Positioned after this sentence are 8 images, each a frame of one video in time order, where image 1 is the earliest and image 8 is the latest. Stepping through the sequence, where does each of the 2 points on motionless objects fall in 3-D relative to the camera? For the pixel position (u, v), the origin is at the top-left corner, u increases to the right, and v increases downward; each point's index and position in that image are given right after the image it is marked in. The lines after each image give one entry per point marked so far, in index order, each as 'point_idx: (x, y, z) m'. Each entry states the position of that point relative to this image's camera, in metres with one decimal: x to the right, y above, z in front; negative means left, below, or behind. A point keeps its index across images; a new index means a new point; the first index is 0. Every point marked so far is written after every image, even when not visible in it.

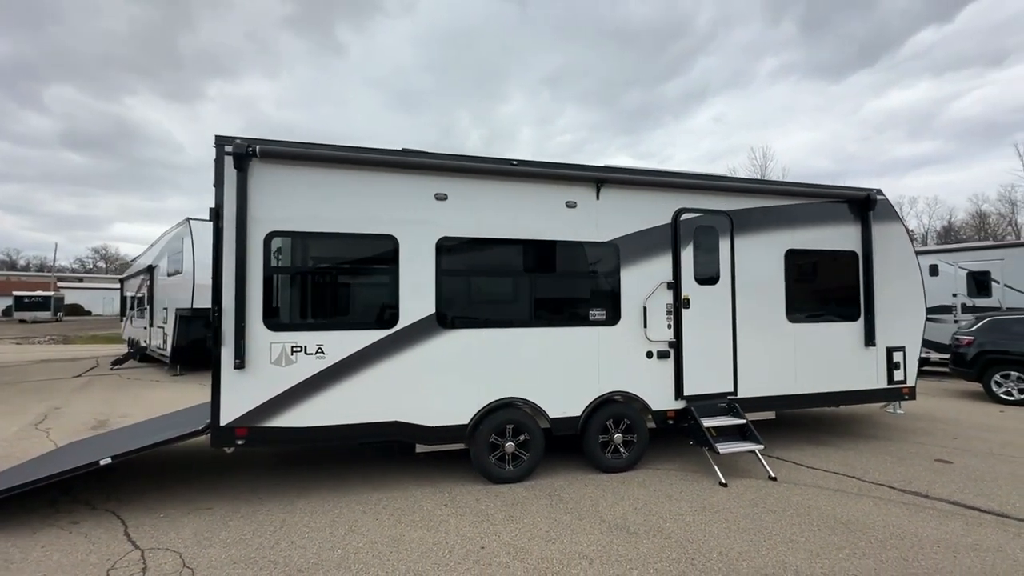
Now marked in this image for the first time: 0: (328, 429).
0: (-1.6, -1.3, +4.1) m
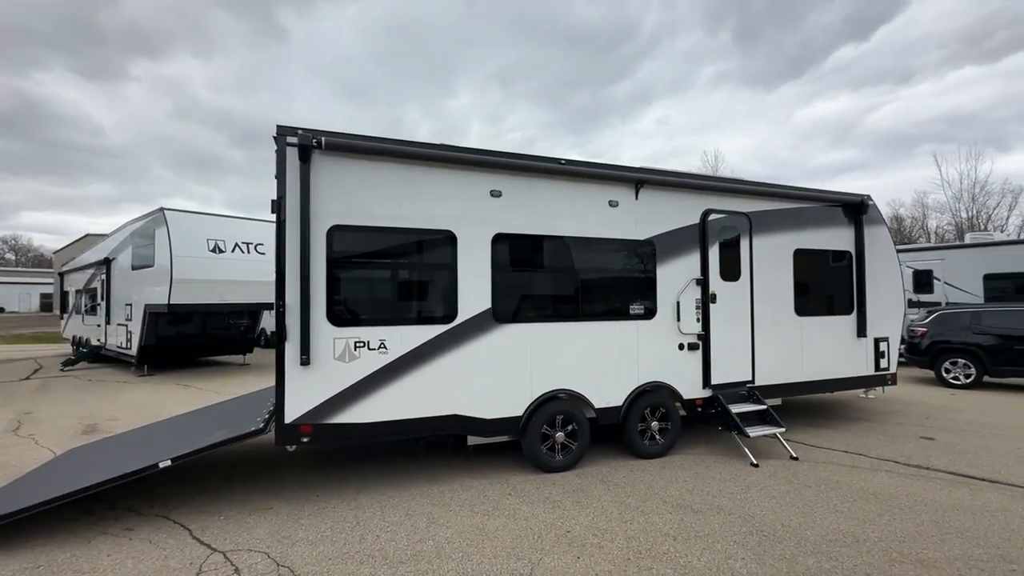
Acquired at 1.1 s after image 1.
0: (-1.1, -1.2, +4.1) m
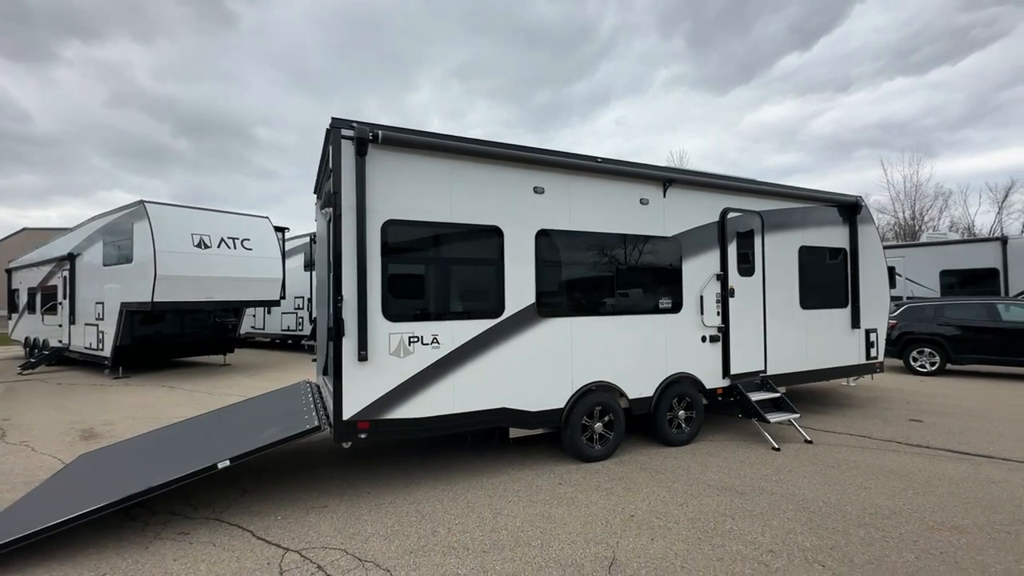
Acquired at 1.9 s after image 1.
0: (-0.6, -1.2, +4.1) m
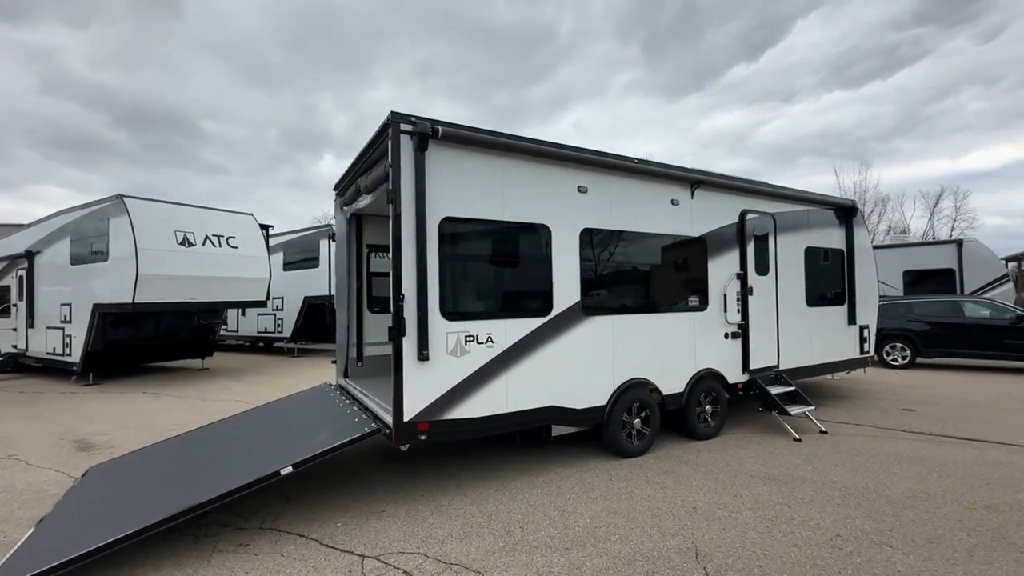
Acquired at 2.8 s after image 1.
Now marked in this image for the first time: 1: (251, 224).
0: (-0.1, -1.2, +4.1) m
1: (-6.1, +1.5, +10.8) m
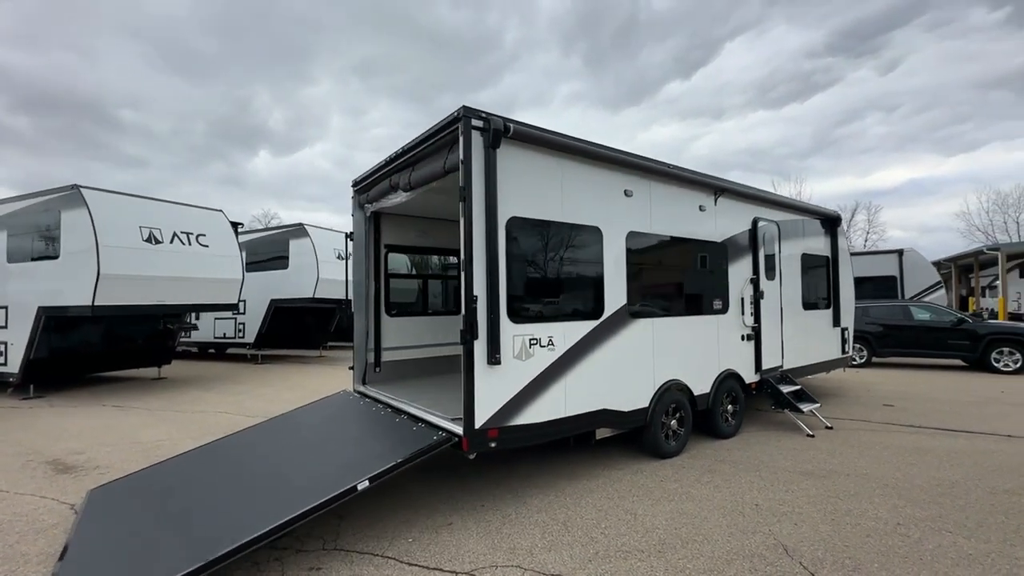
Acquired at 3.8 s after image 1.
0: (+0.4, -1.2, +4.0) m
1: (-6.3, +1.4, +10.0) m
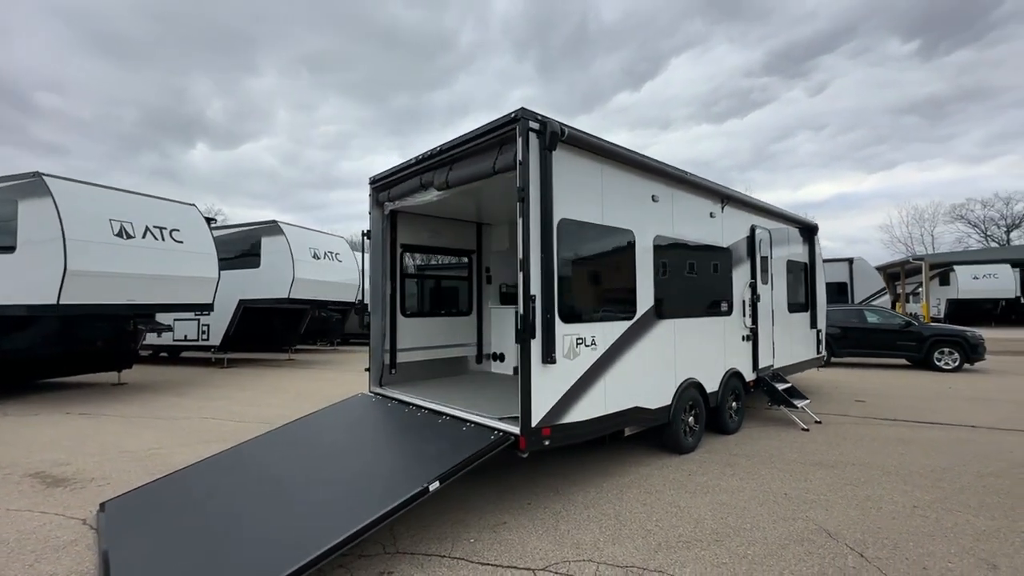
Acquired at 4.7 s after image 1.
0: (+0.7, -1.2, +4.1) m
1: (-6.4, +1.5, +9.5) m
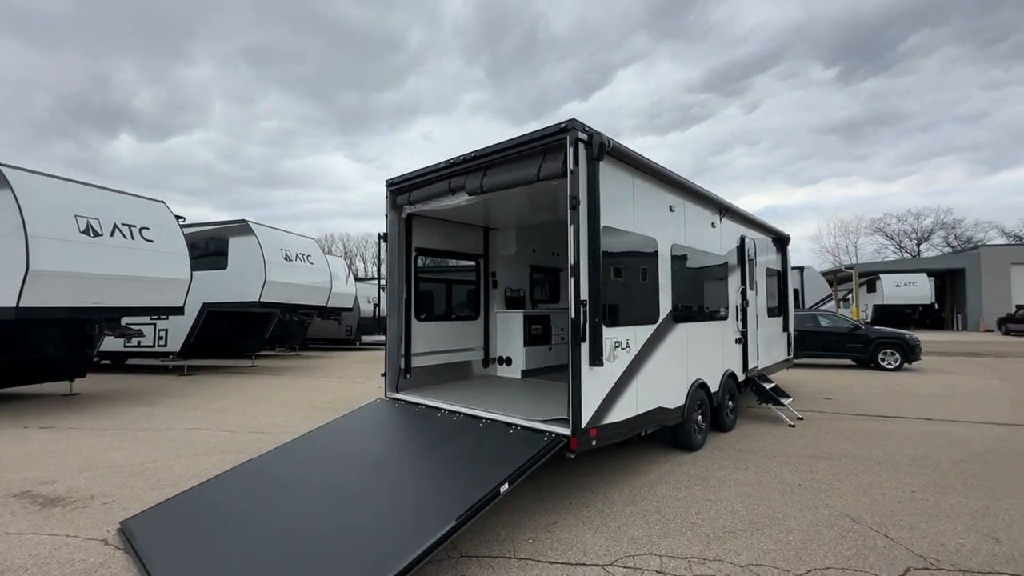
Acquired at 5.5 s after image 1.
0: (+1.1, -1.2, +4.3) m
1: (-6.6, +1.4, +8.9) m
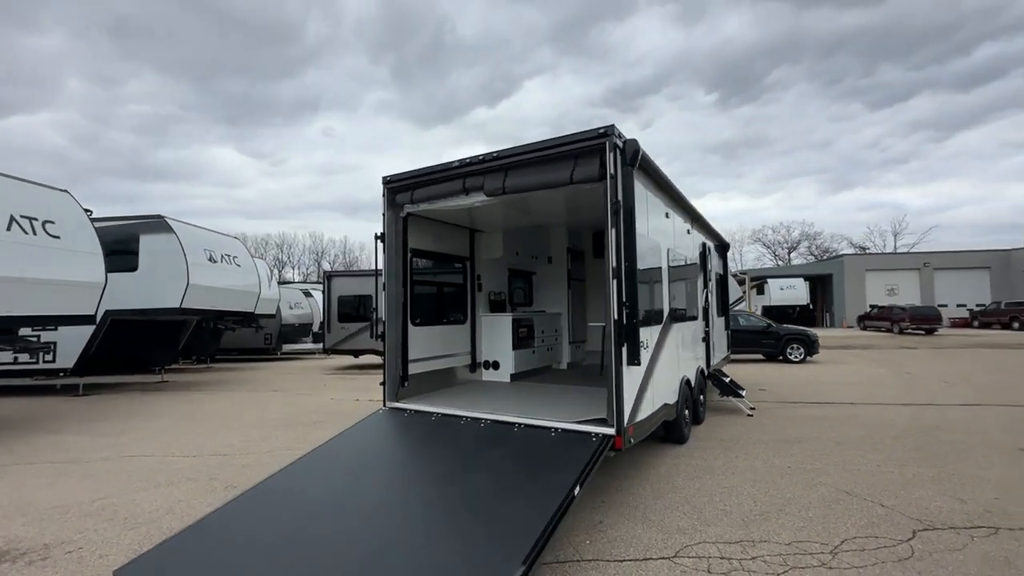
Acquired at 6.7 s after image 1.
0: (+1.3, -1.3, +4.5) m
1: (-7.1, +1.3, +7.6) m
